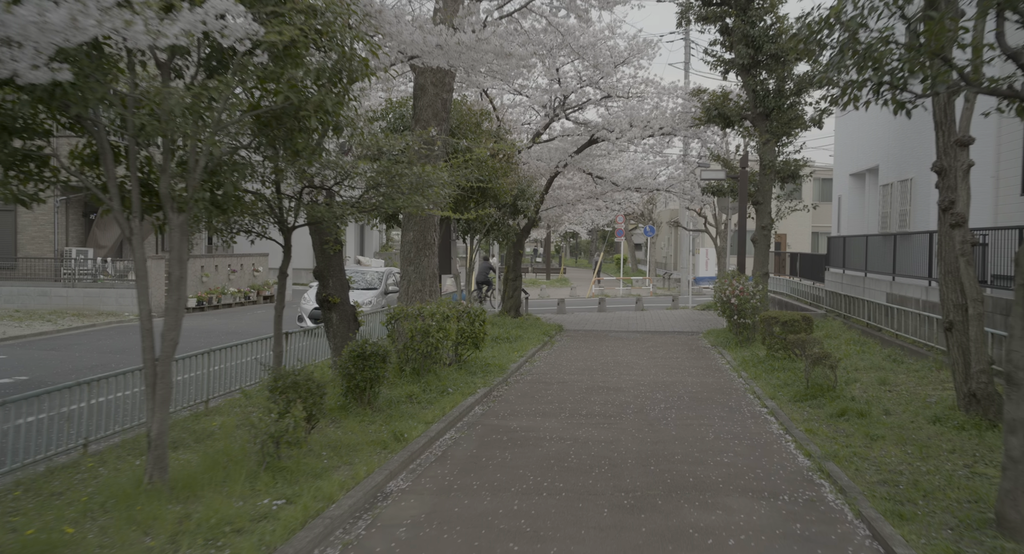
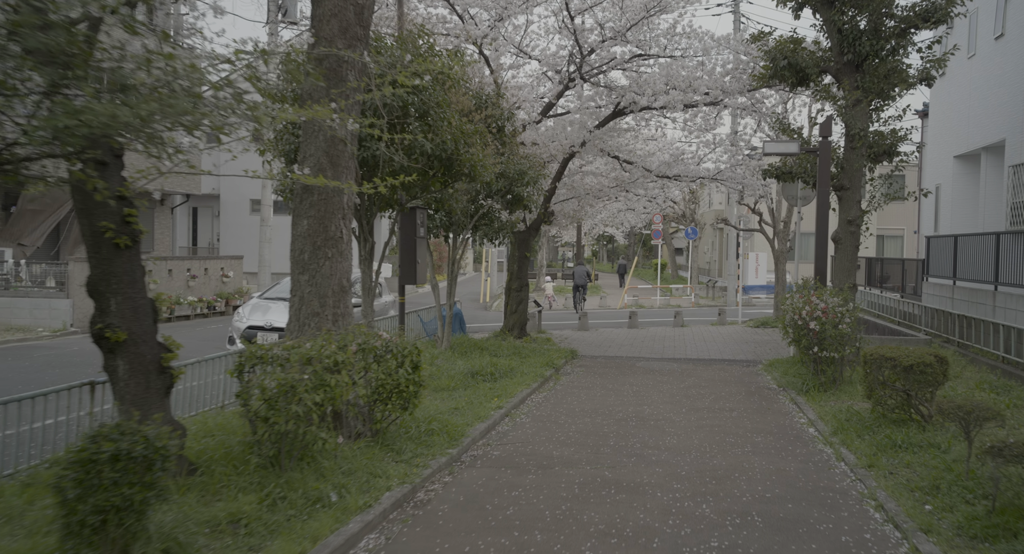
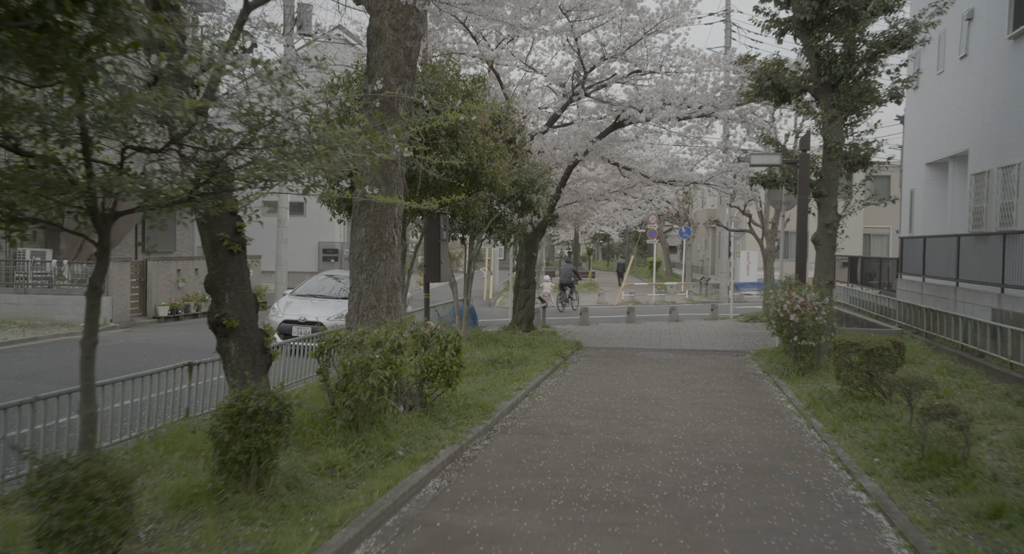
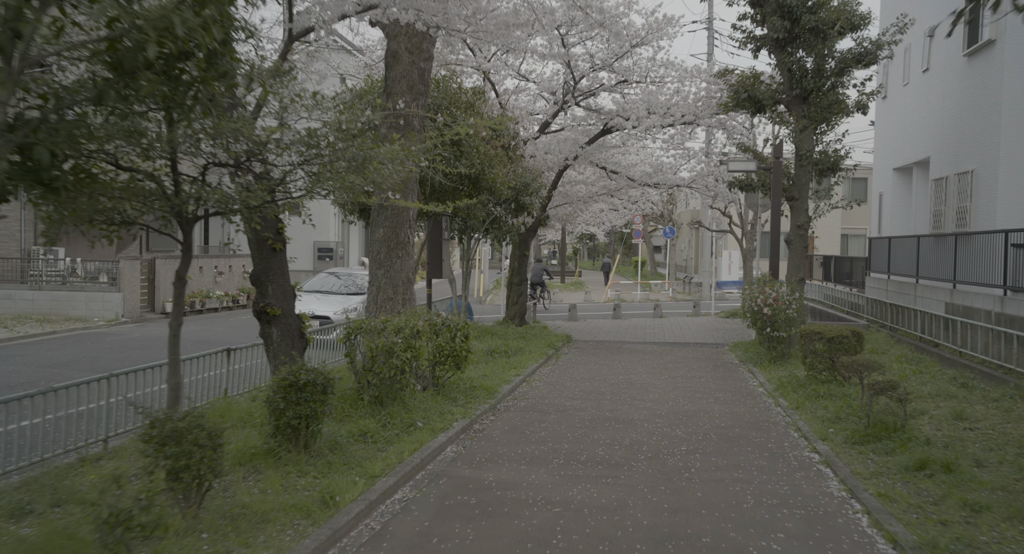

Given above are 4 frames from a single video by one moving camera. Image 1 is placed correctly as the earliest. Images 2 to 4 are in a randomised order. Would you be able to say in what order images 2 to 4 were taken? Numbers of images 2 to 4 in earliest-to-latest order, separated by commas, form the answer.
4, 3, 2
